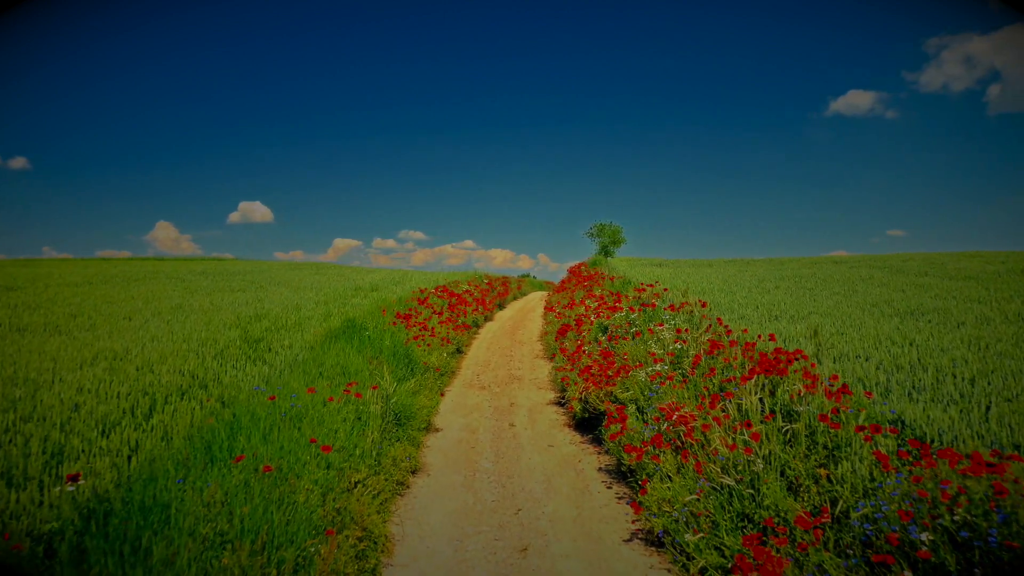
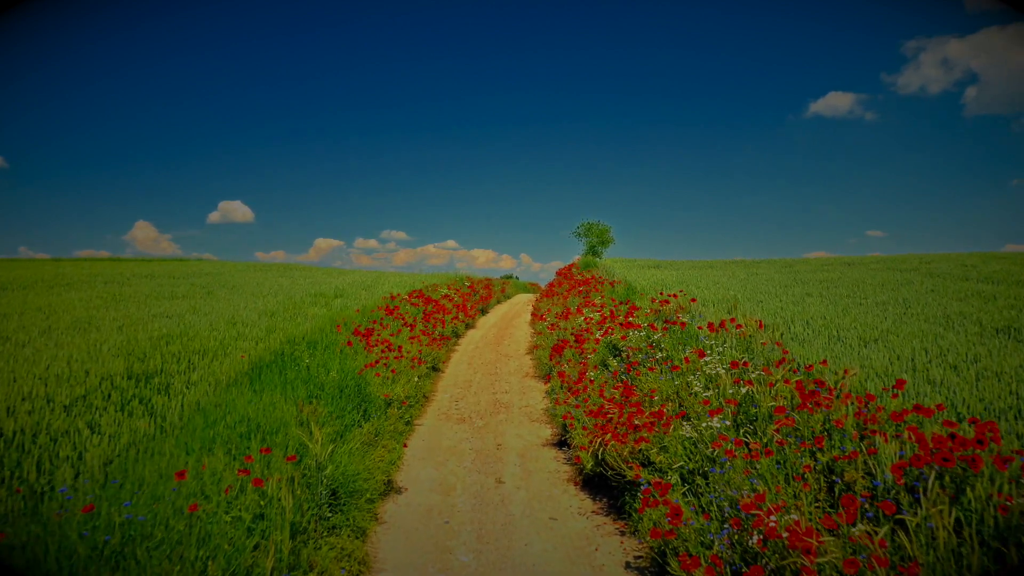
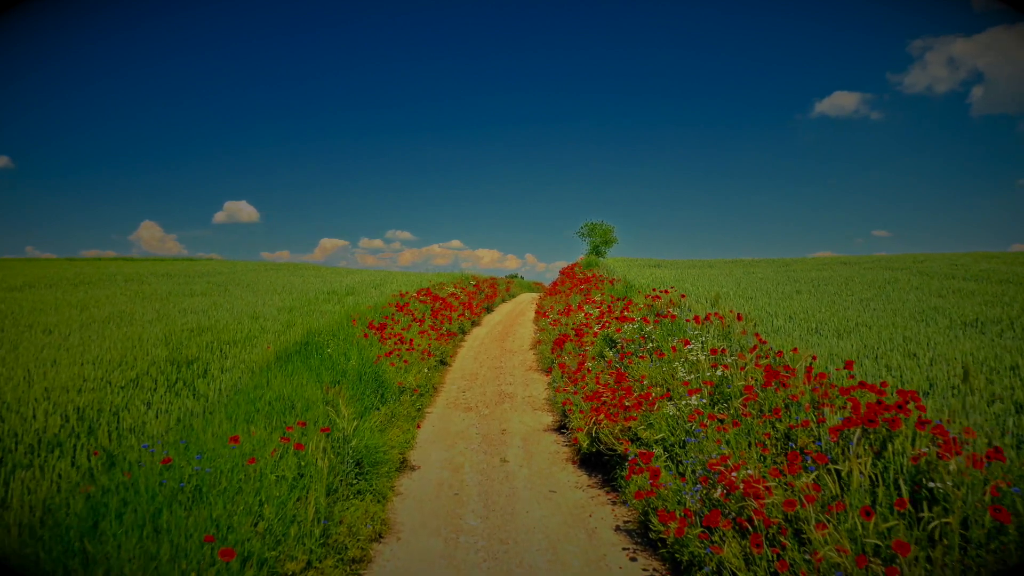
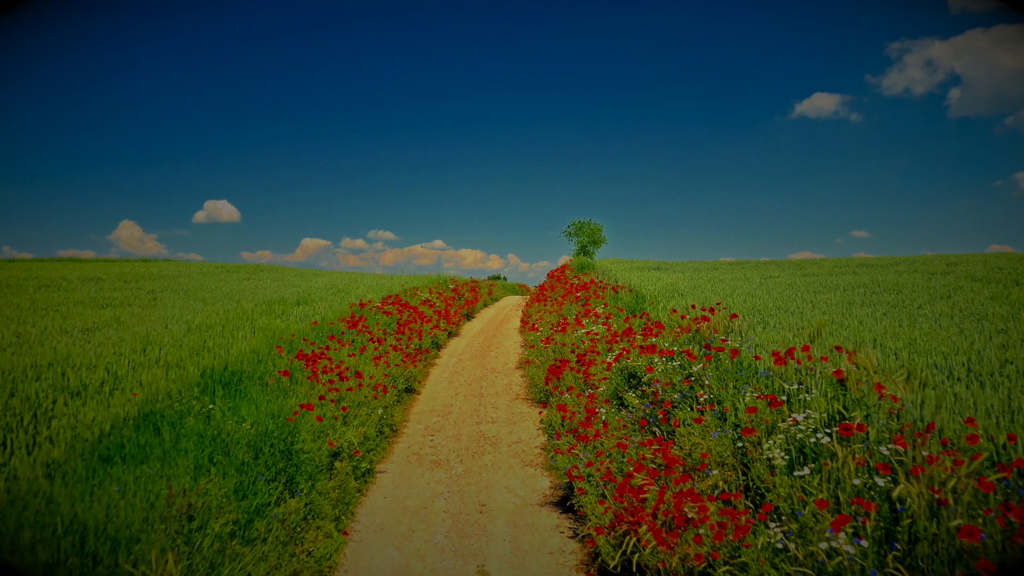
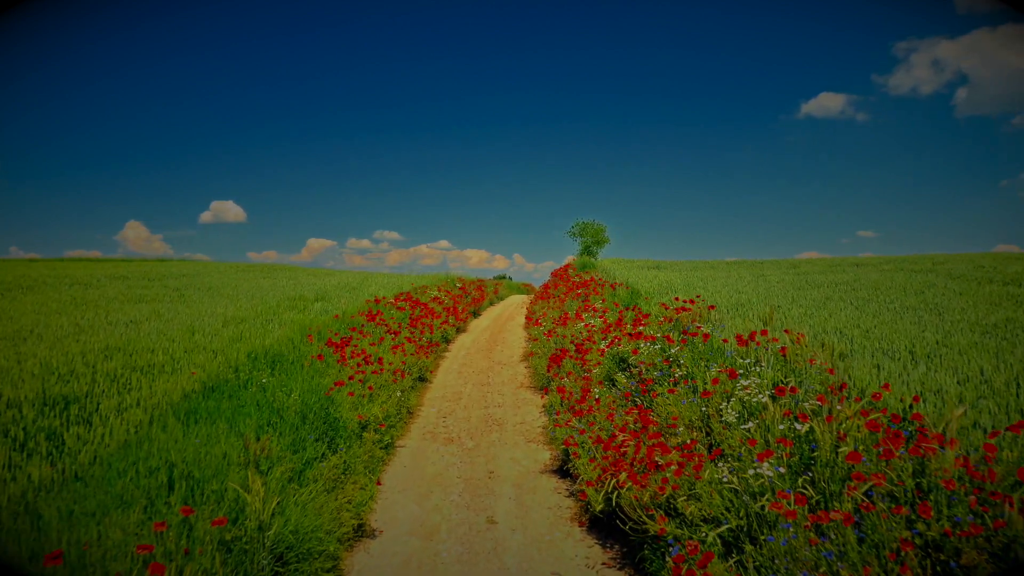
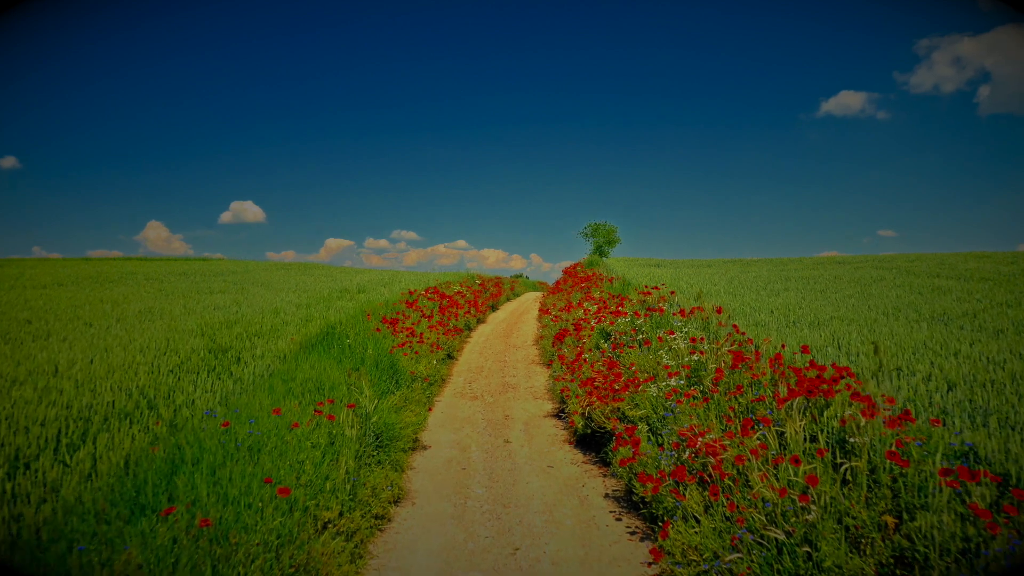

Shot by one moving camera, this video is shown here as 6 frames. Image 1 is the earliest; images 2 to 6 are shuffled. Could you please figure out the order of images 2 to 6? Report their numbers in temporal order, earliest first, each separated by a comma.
6, 3, 2, 5, 4
